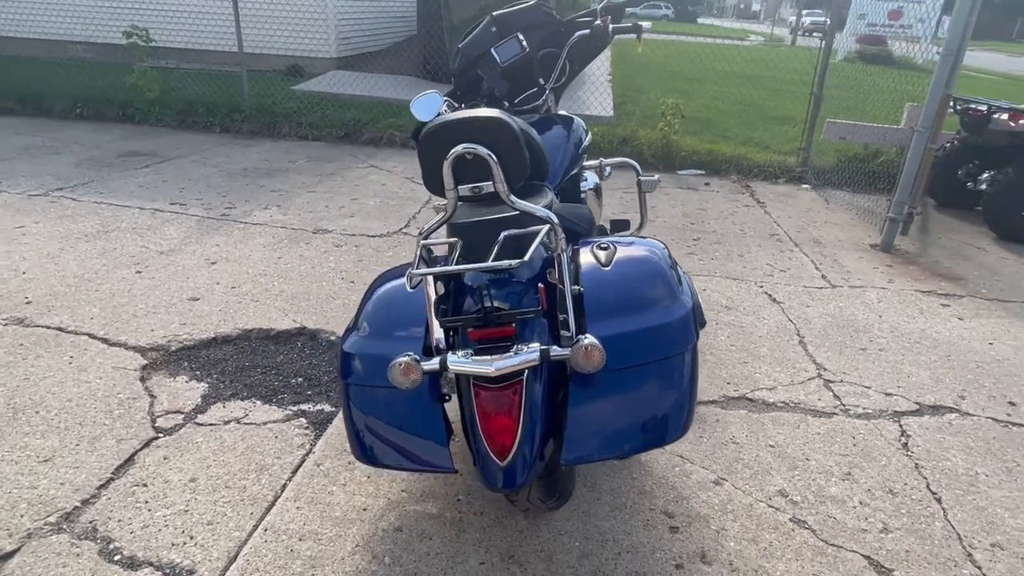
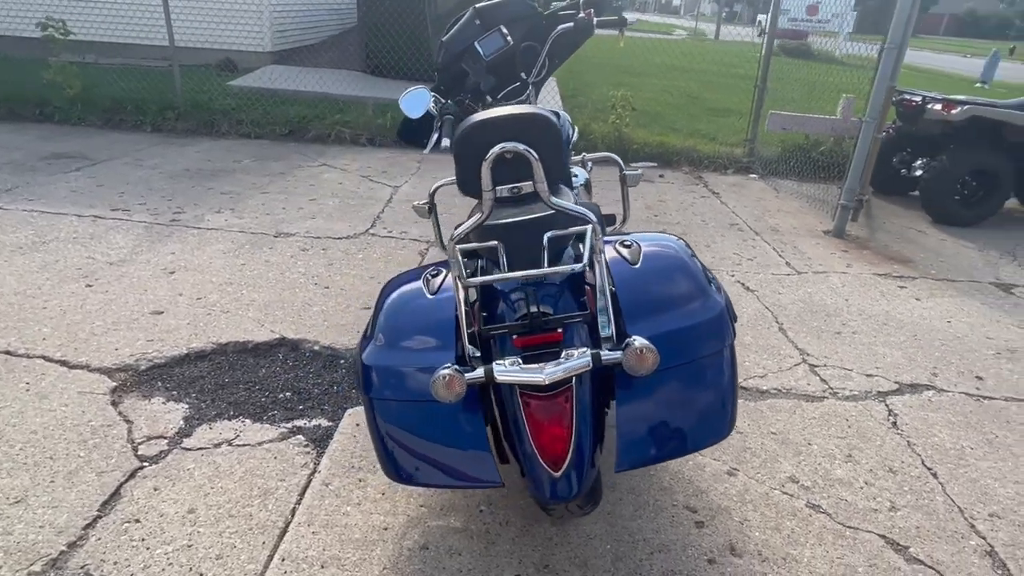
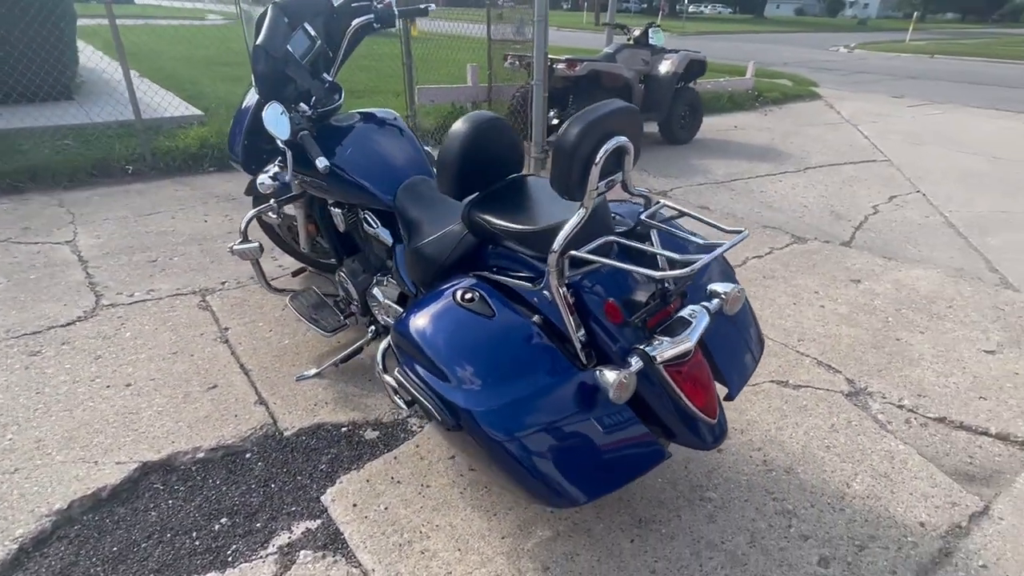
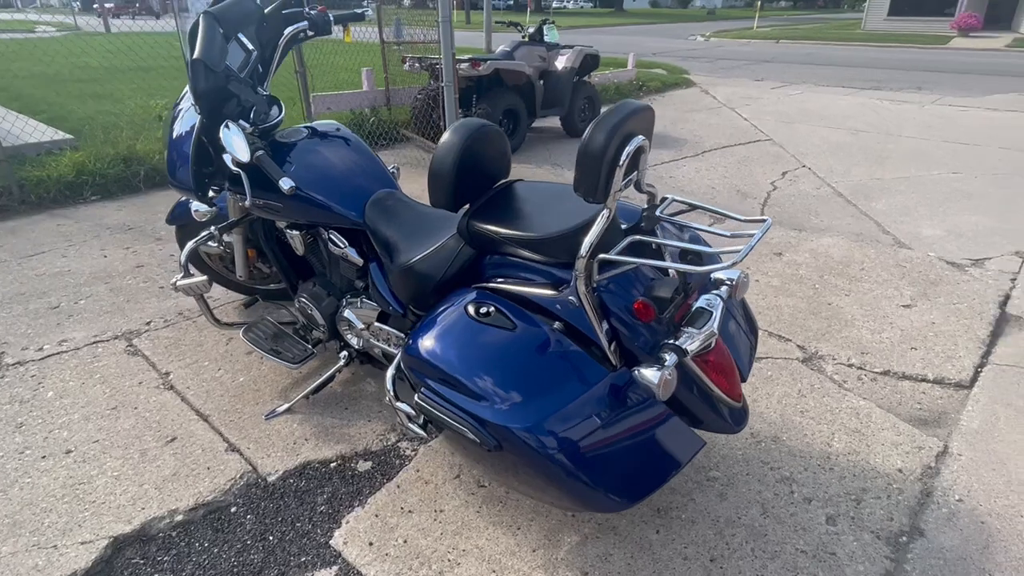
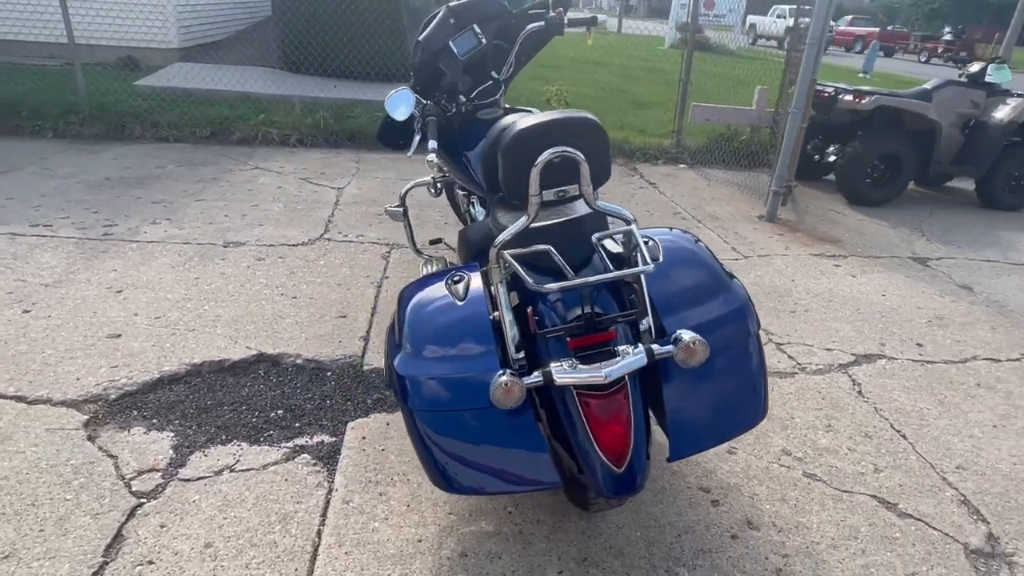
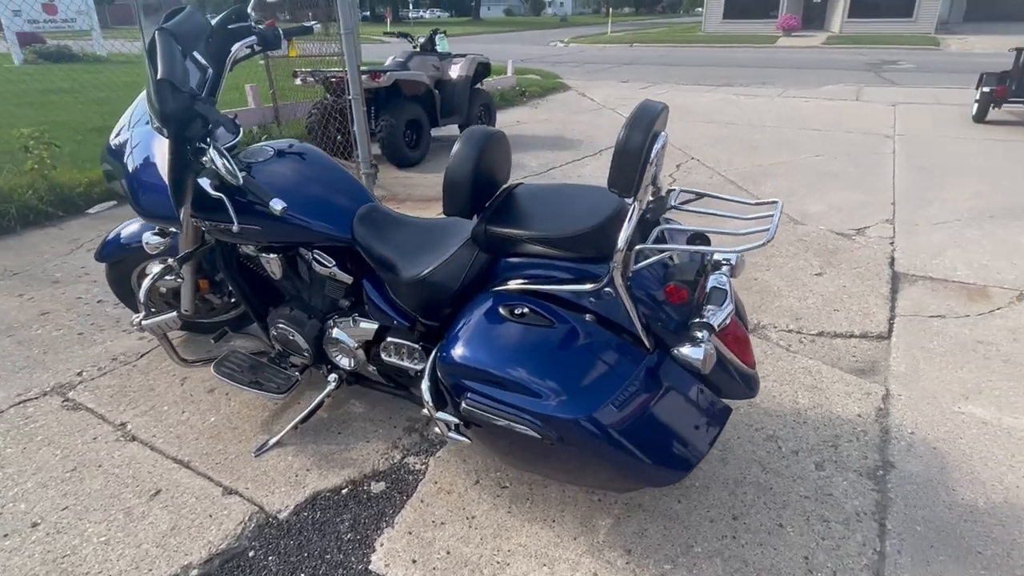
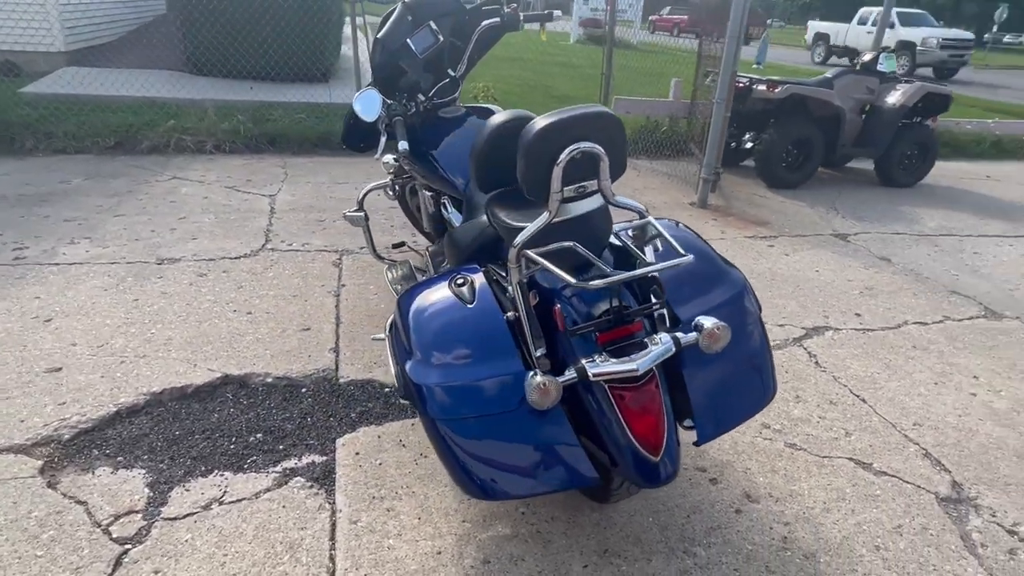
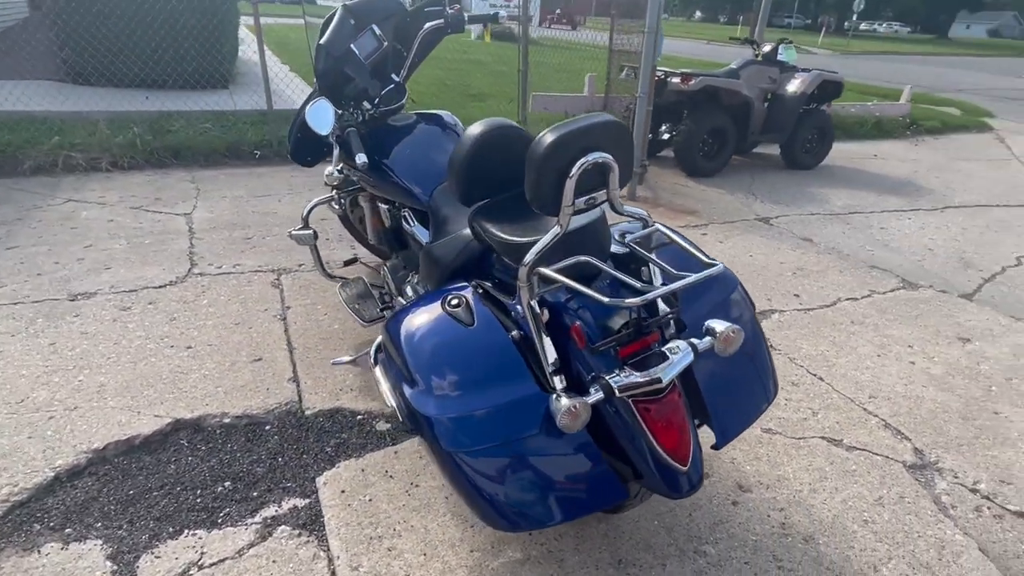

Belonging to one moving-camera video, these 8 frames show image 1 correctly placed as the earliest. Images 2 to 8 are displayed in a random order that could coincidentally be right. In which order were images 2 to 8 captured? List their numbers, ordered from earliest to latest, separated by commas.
2, 5, 7, 8, 3, 4, 6
